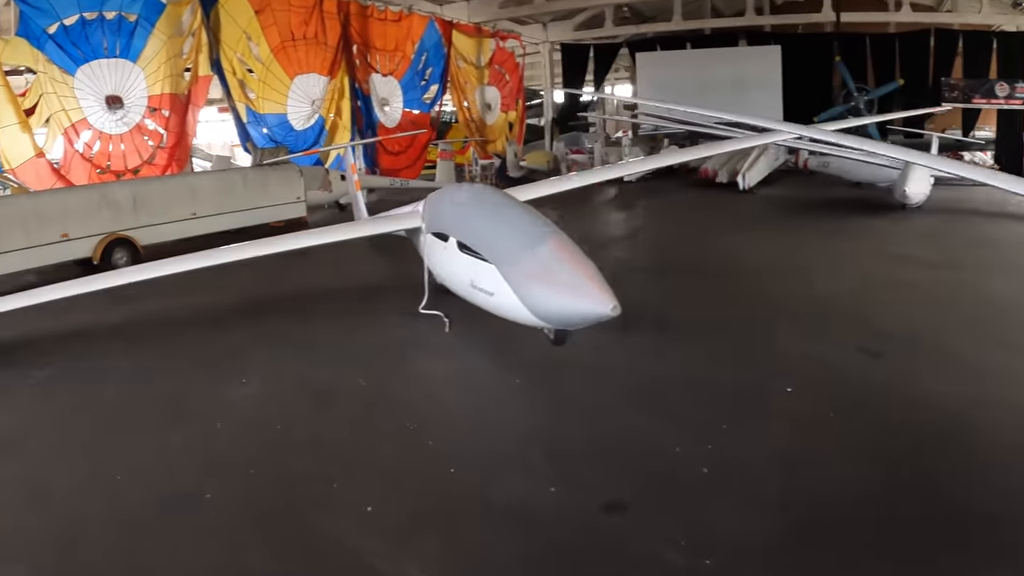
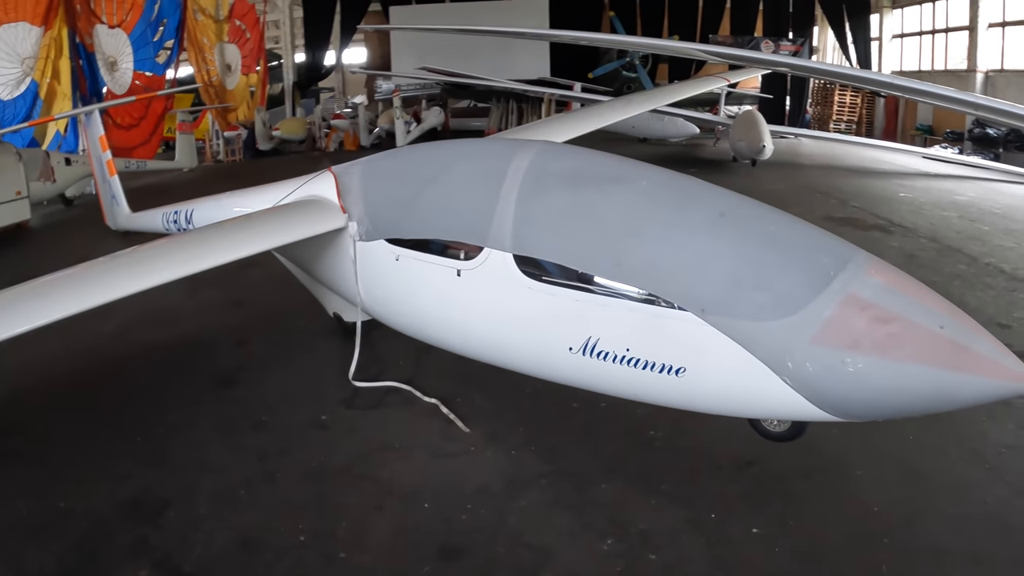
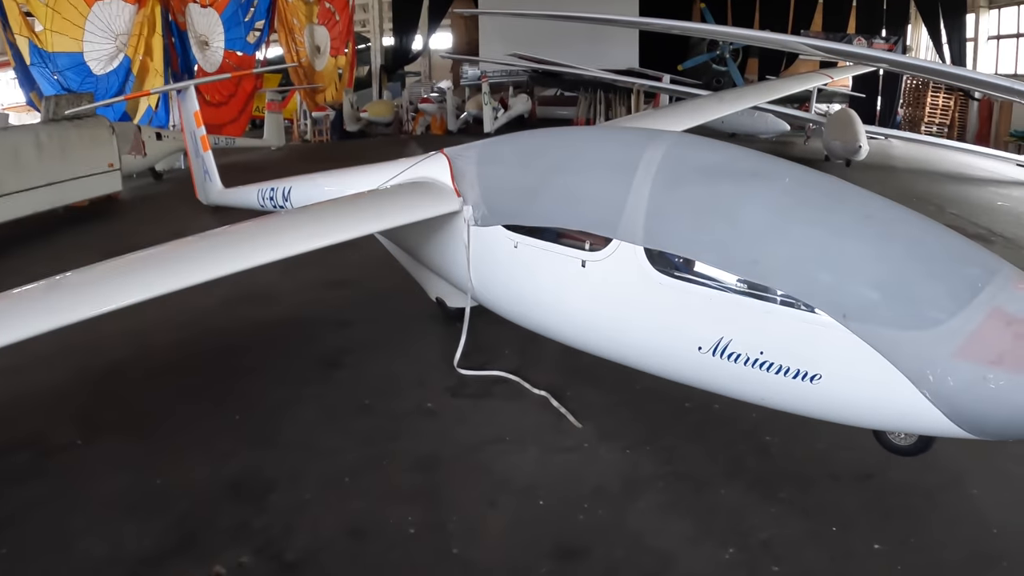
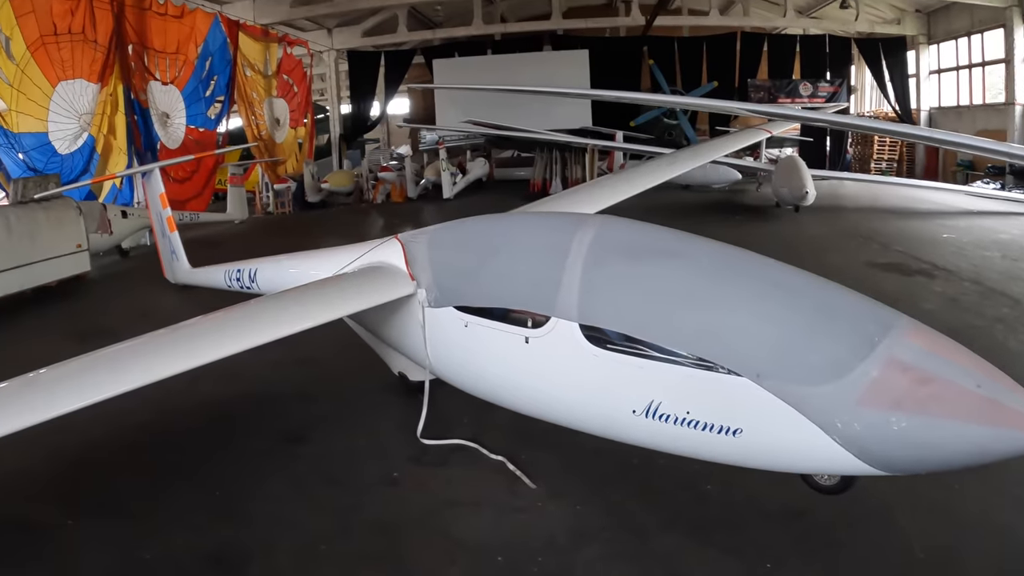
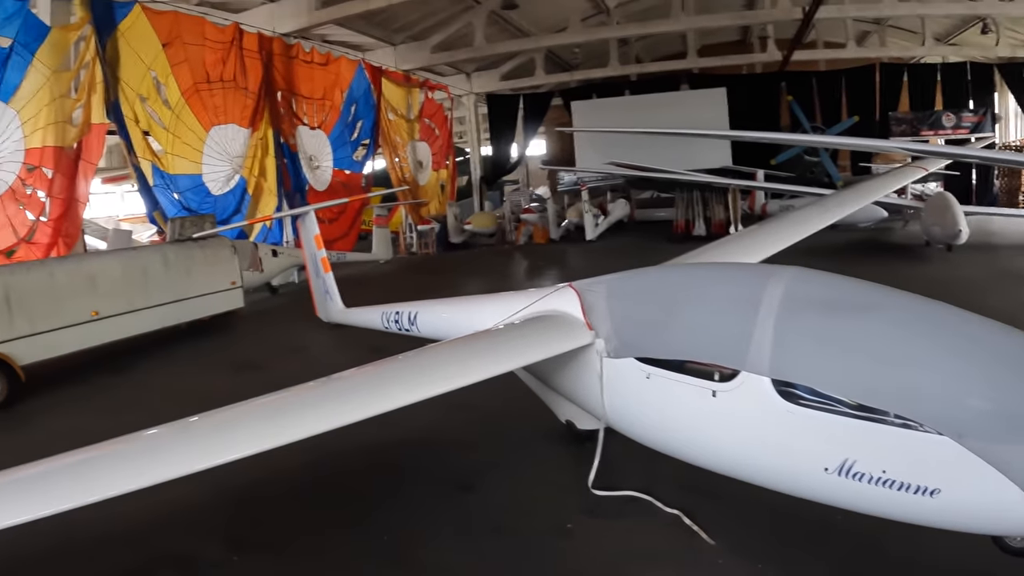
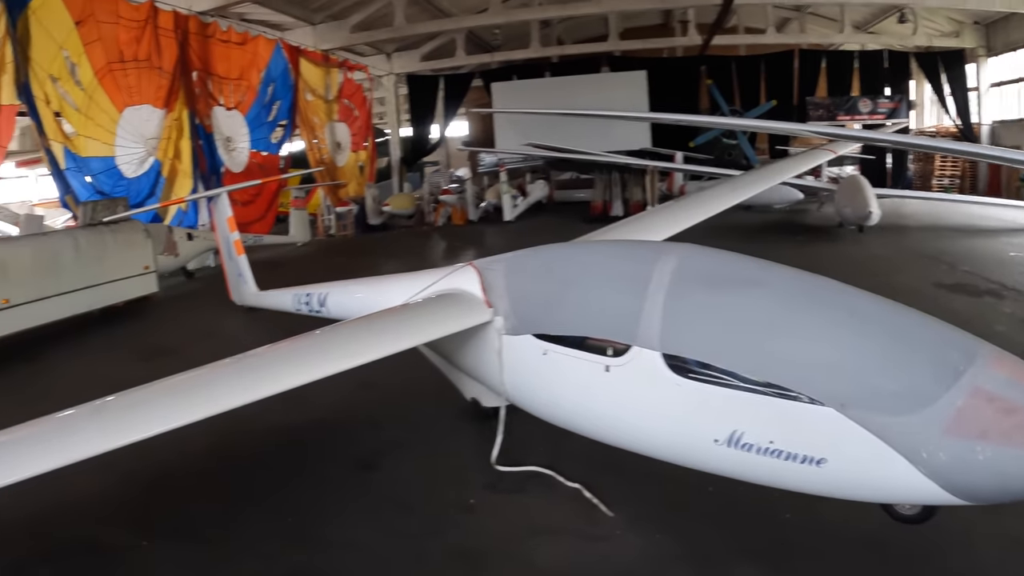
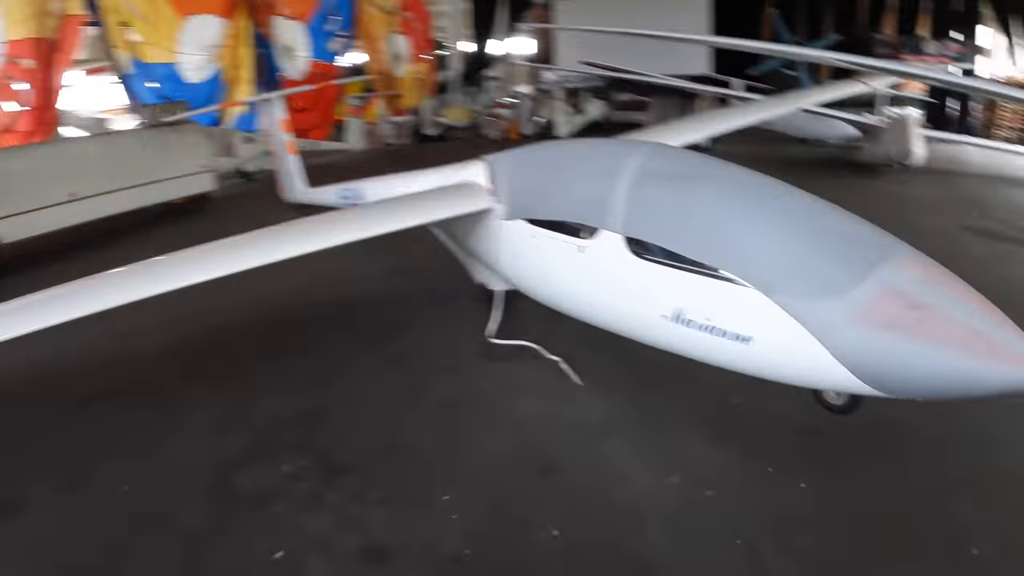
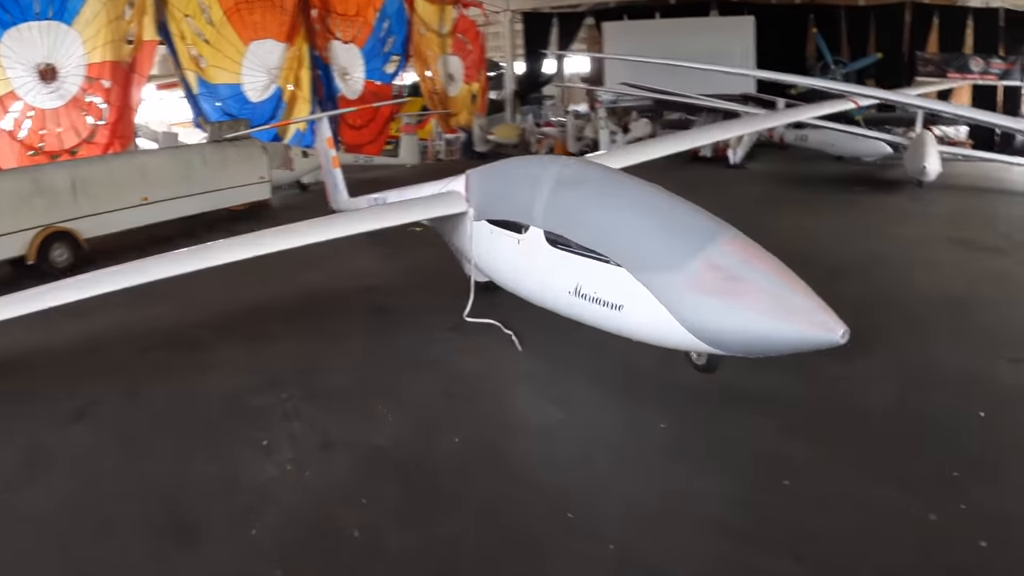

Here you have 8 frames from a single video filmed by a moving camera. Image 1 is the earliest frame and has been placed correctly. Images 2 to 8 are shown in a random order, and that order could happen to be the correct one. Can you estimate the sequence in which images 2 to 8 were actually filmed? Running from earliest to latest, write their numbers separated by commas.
8, 7, 3, 2, 4, 6, 5
